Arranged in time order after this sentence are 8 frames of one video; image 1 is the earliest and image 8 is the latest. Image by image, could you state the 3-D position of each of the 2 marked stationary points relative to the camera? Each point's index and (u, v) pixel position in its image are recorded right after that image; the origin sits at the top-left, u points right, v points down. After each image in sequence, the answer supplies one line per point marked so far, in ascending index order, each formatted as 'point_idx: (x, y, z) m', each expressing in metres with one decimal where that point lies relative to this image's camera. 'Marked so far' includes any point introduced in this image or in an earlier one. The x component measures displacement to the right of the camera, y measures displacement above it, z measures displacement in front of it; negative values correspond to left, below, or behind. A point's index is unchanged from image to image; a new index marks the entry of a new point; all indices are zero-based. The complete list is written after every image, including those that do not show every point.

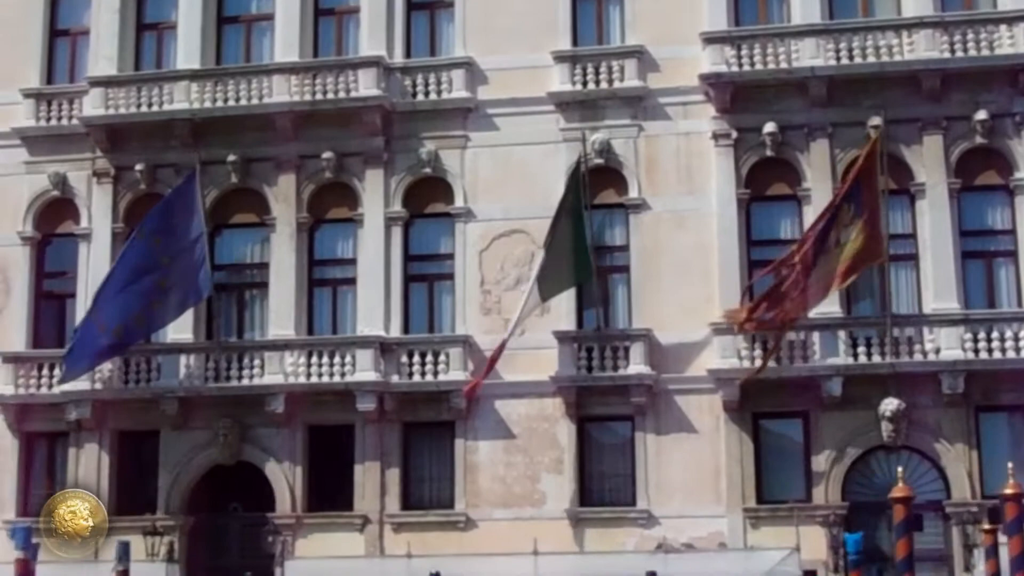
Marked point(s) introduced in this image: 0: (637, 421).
0: (+1.9, -2.0, +18.1) m
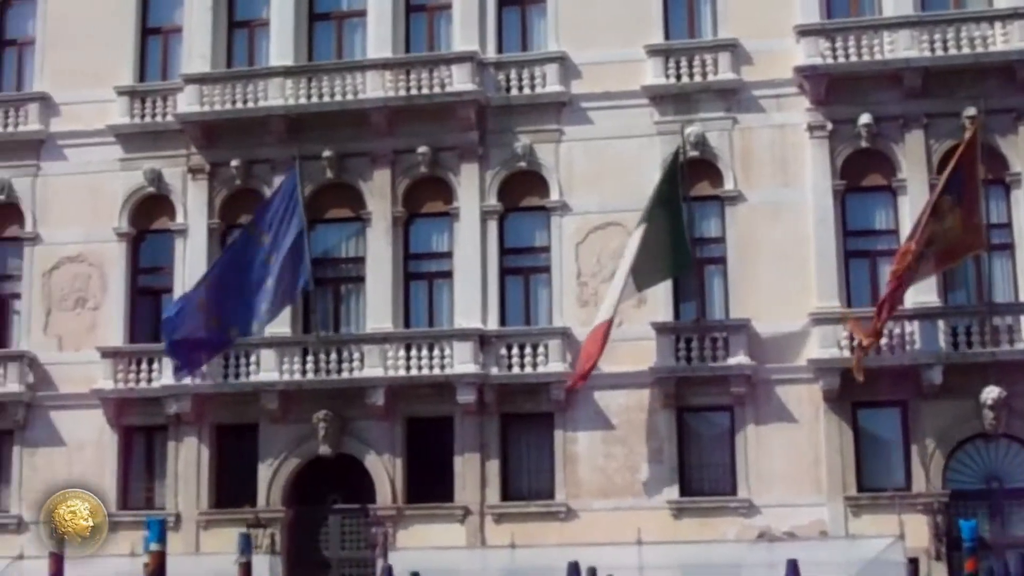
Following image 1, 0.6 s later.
0: (+3.4, -1.9, +18.2) m
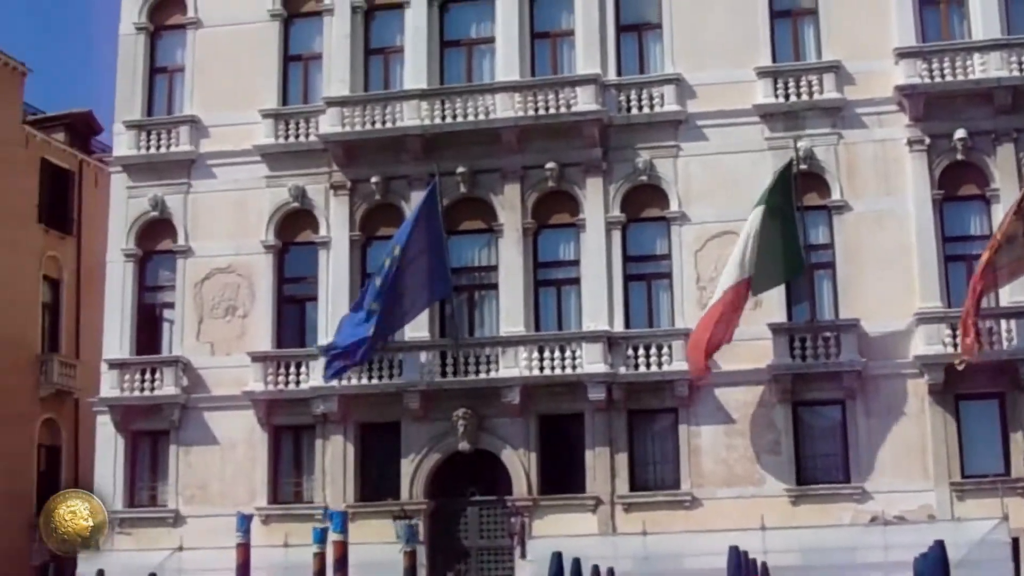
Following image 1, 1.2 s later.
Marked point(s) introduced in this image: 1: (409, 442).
0: (+5.5, -1.9, +19.7) m
1: (-1.7, -2.6, +19.8) m
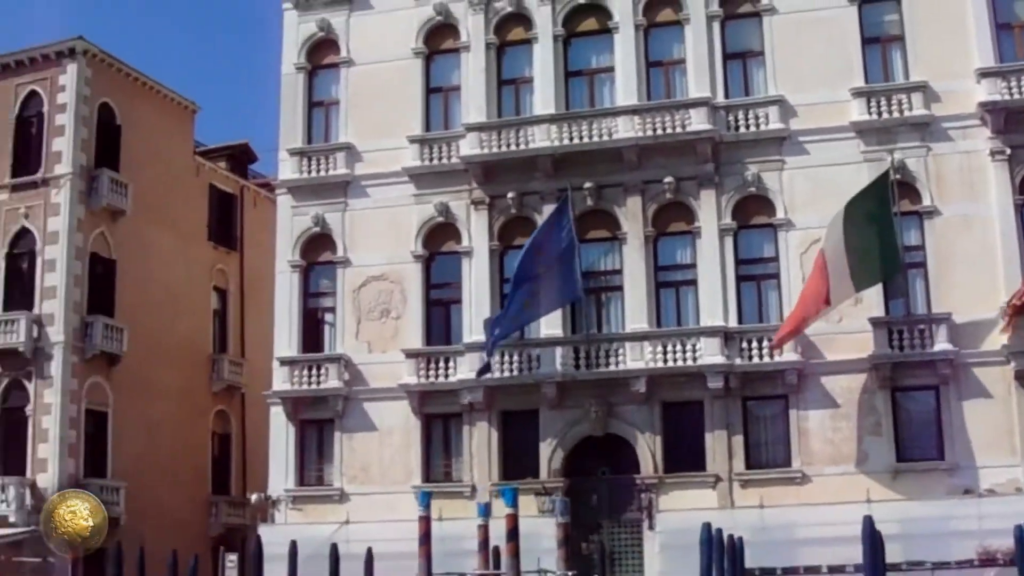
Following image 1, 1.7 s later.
0: (+7.9, -1.9, +21.8) m
1: (+0.7, -2.6, +22.3) m
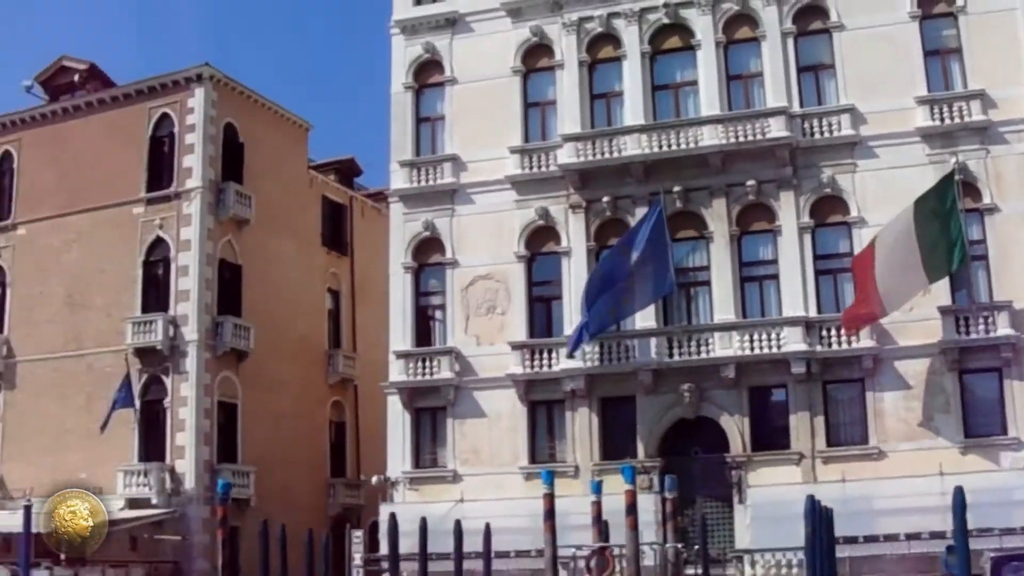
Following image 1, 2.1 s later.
0: (+9.9, -1.7, +23.8) m
1: (+2.7, -2.5, +24.3) m
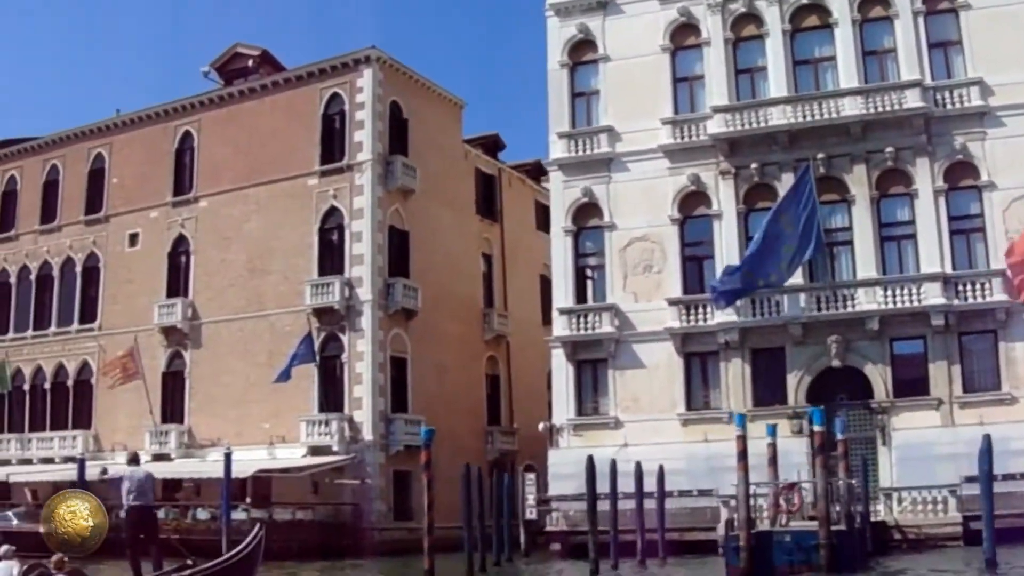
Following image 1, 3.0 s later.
0: (+13.4, -0.7, +25.5) m
1: (+6.2, -1.6, +26.3) m
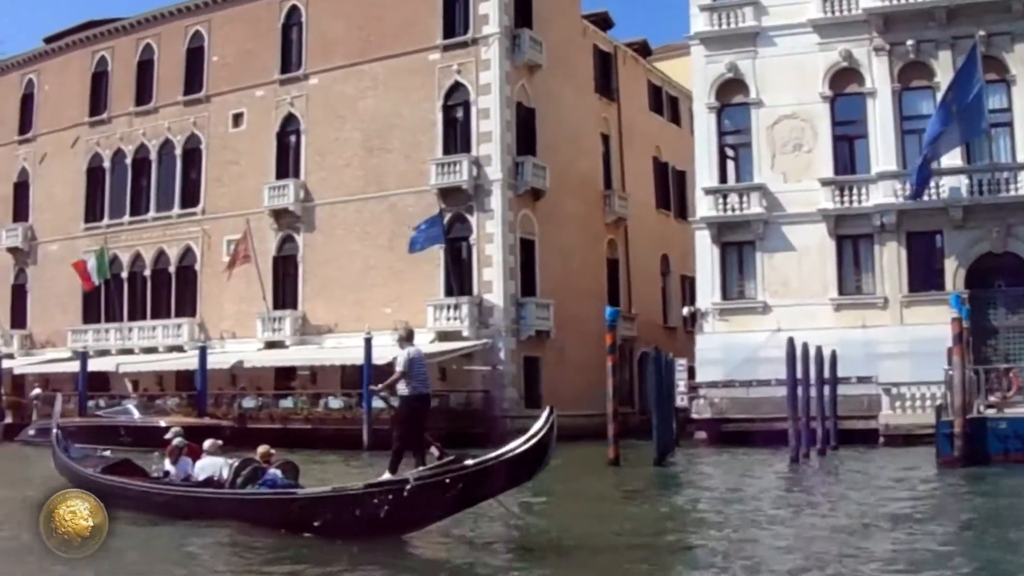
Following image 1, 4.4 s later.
0: (+16.4, +1.7, +24.4) m
1: (+9.2, +0.9, +25.1) m
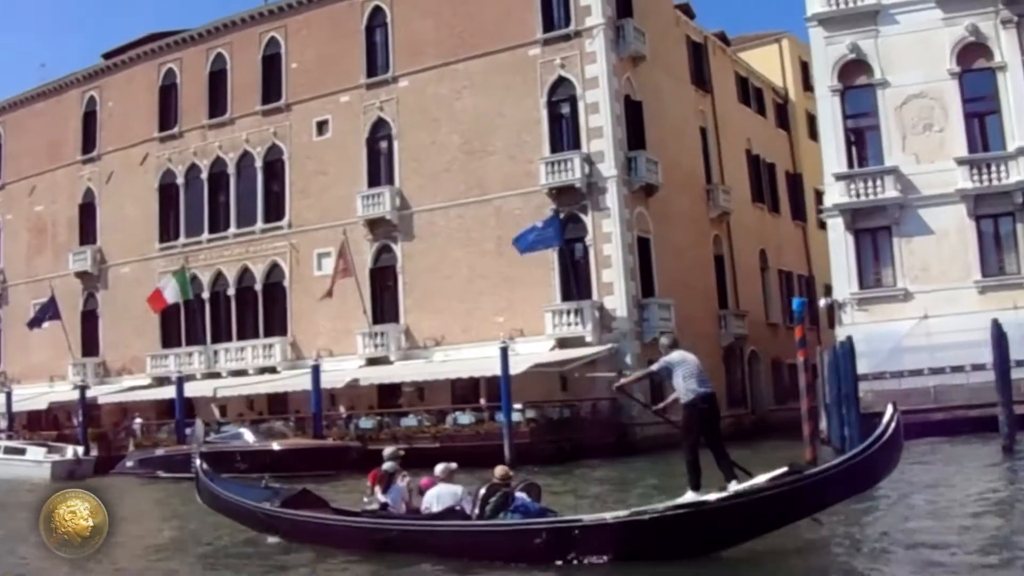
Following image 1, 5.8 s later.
0: (+18.9, +2.5, +23.7) m
1: (+11.7, +1.4, +24.2) m
